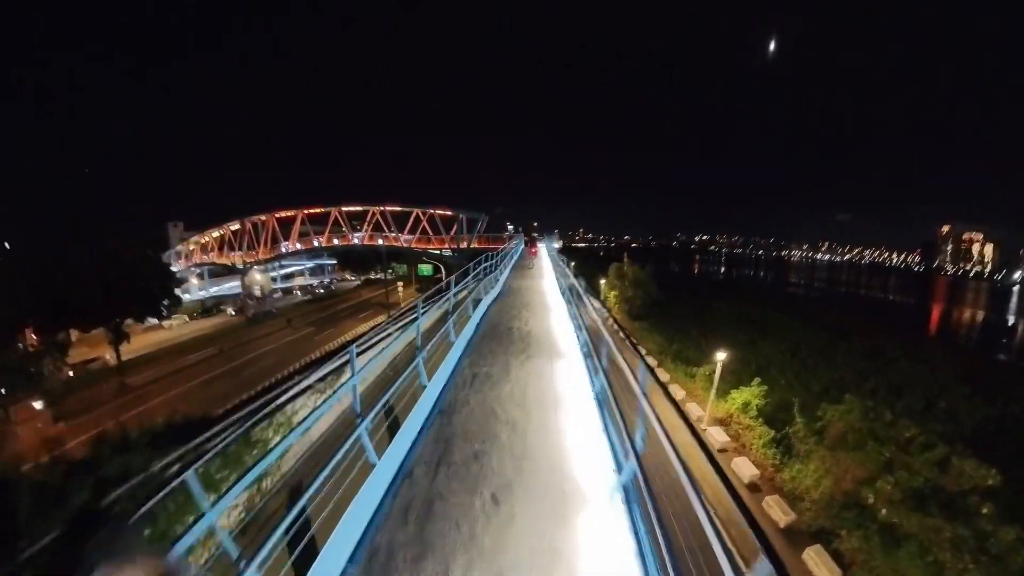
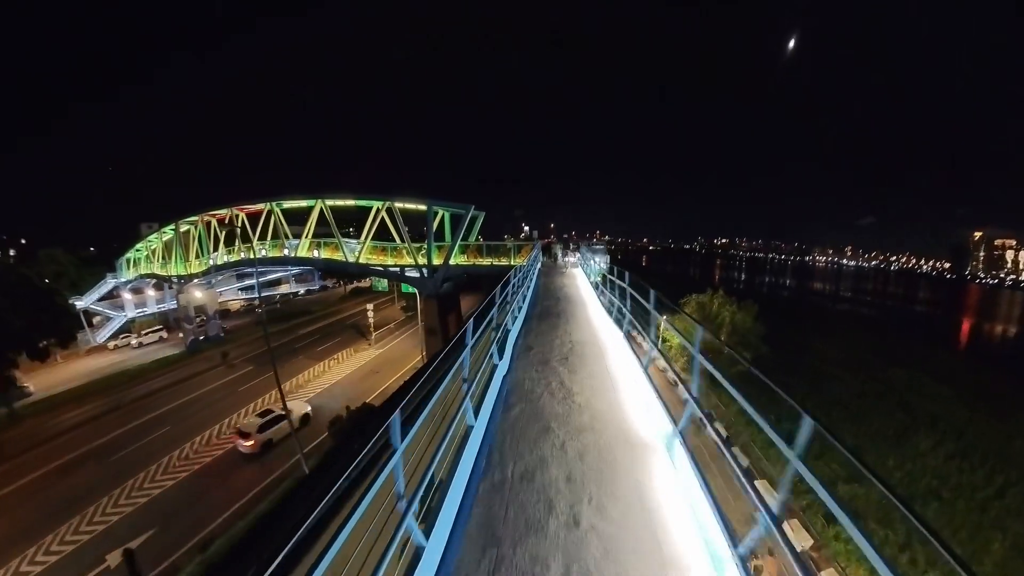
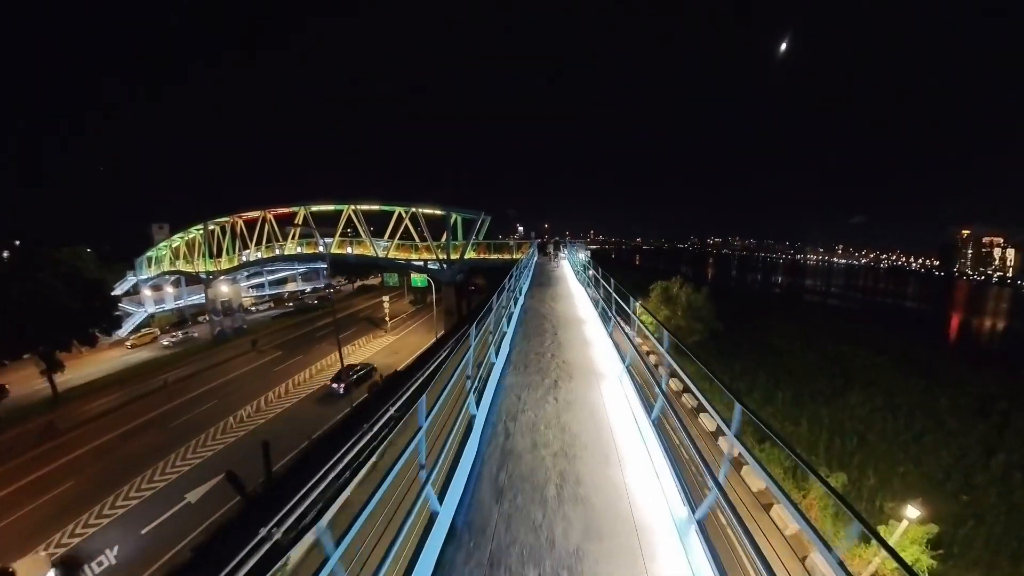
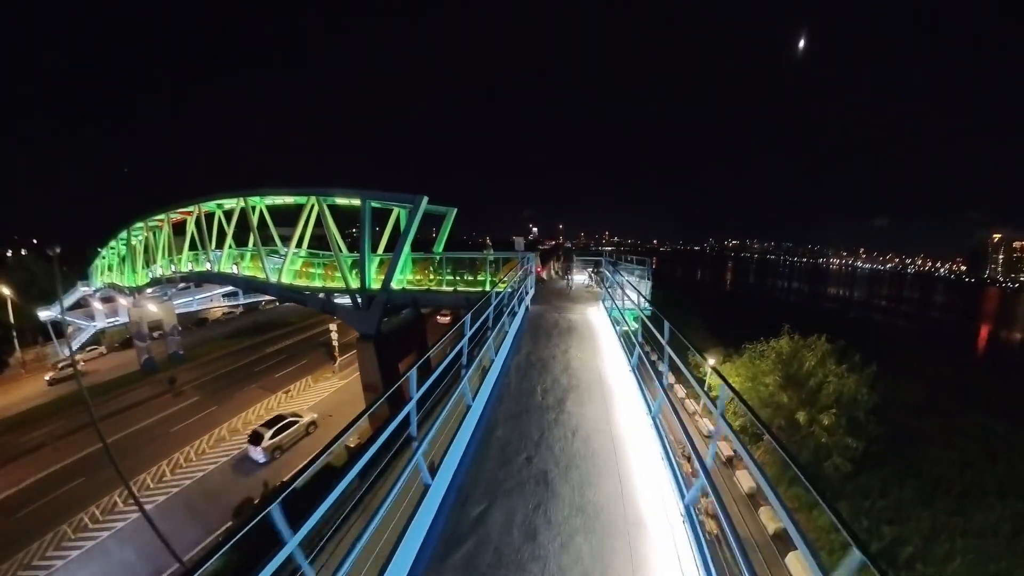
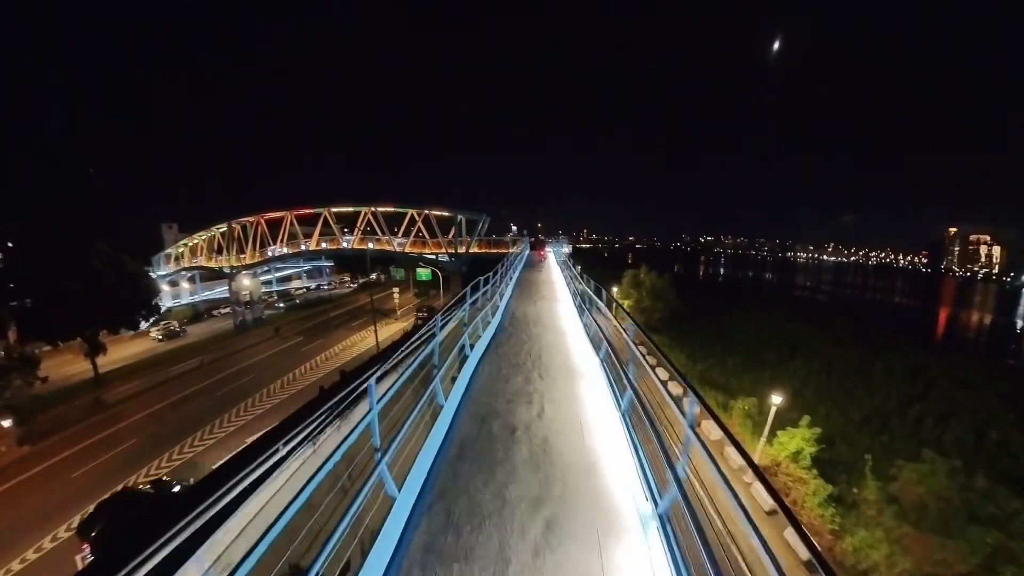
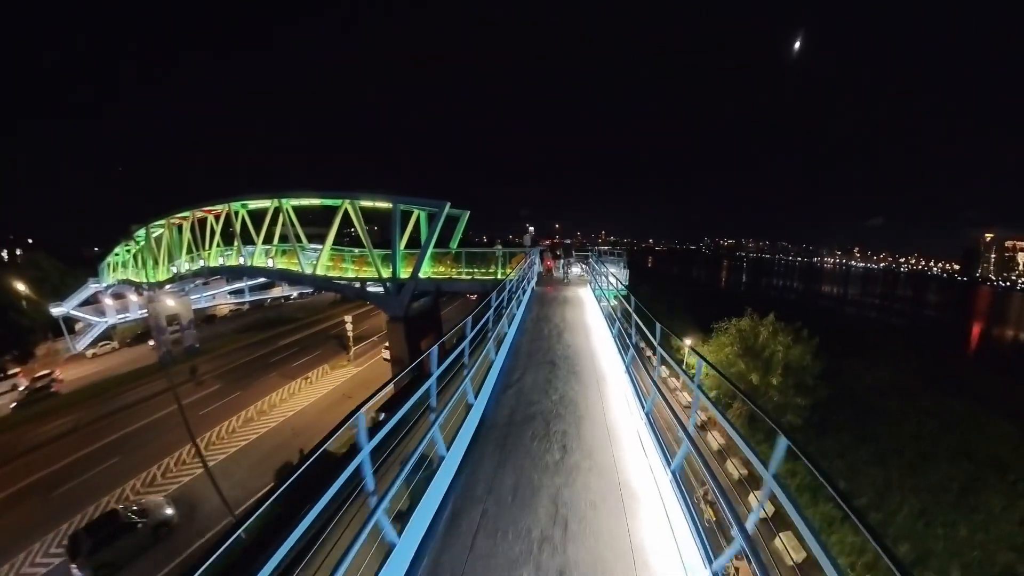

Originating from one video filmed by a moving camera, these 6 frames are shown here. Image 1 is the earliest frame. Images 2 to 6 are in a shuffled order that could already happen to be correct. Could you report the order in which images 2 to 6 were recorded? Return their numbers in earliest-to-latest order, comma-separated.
5, 3, 2, 6, 4
